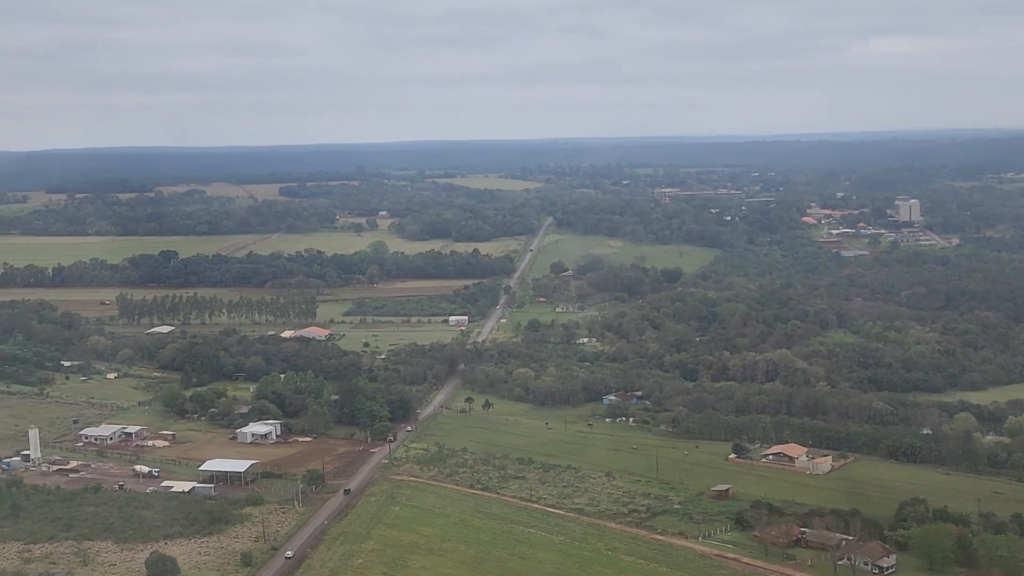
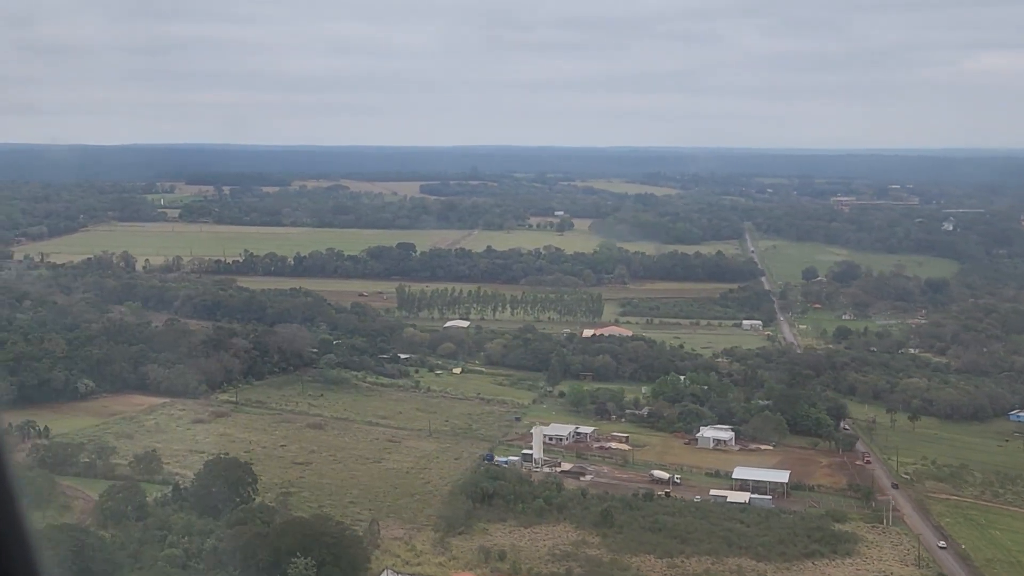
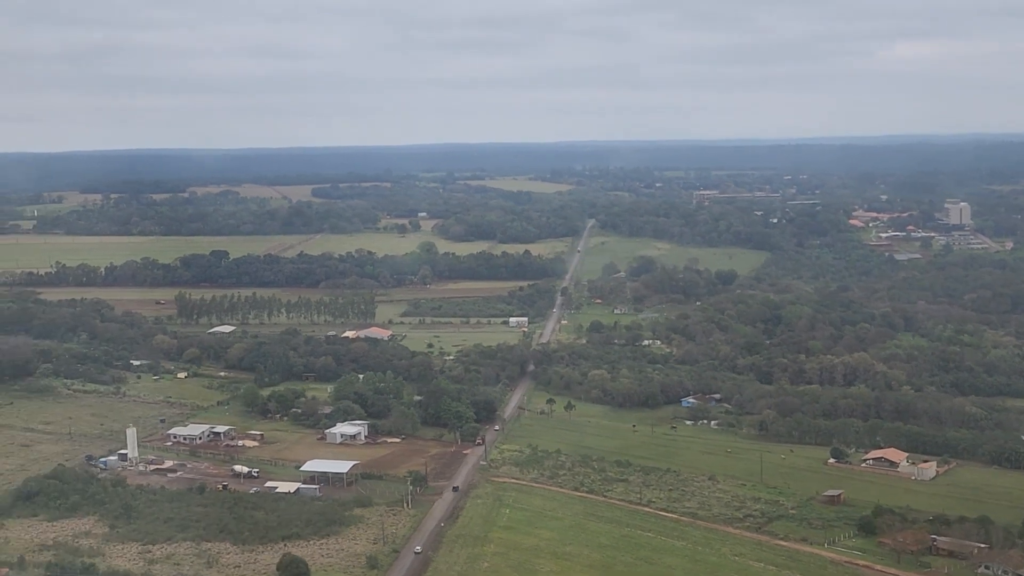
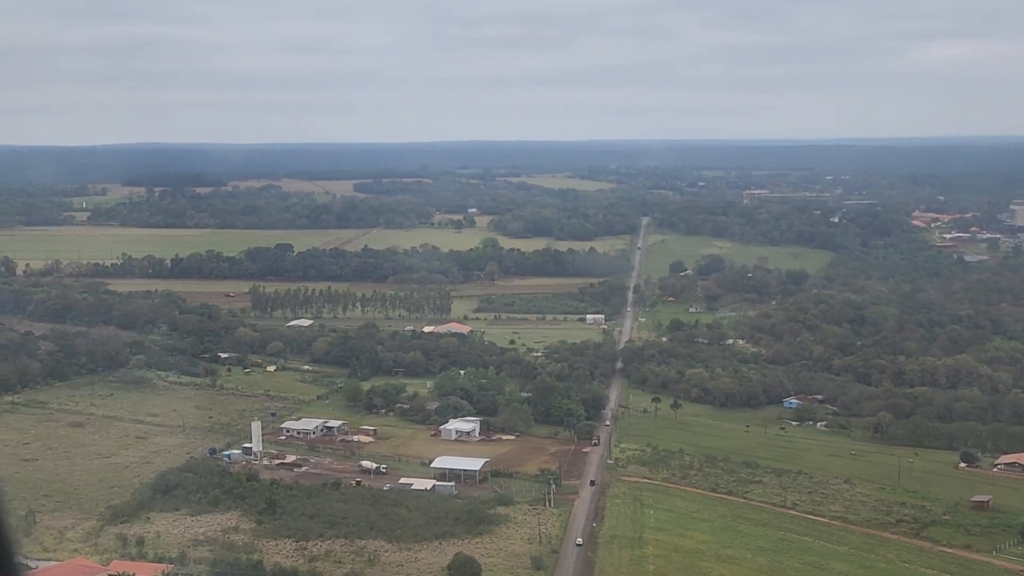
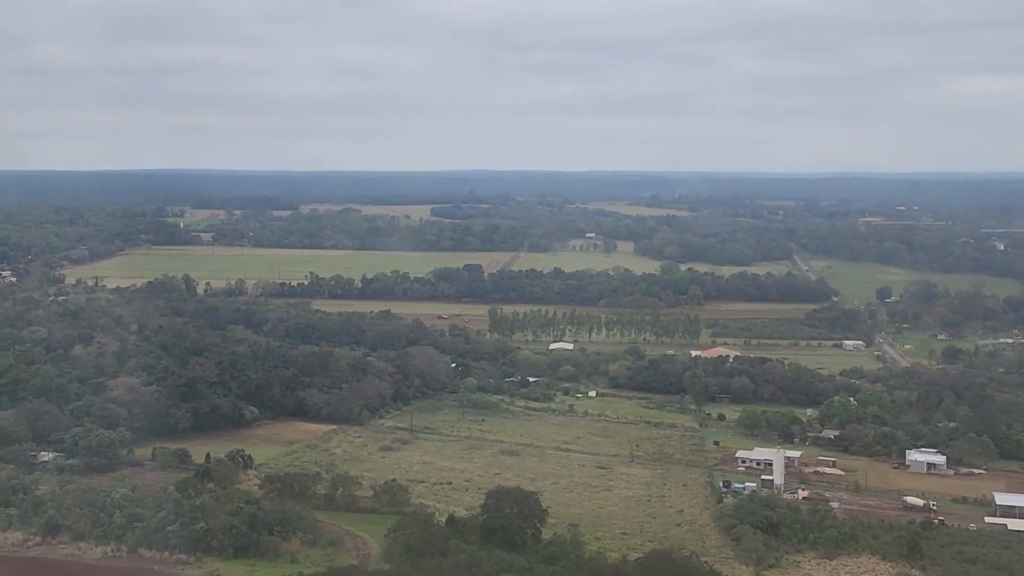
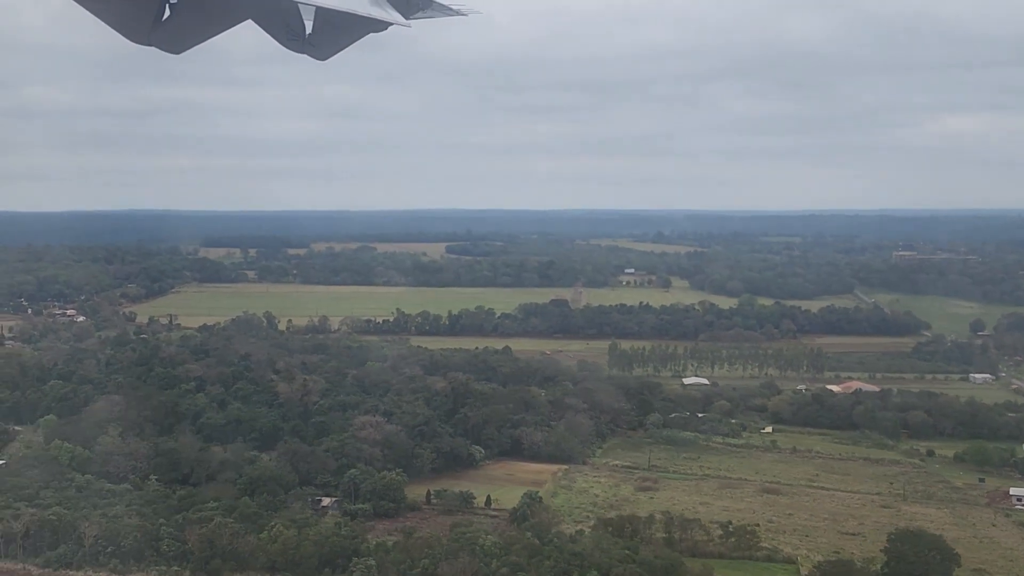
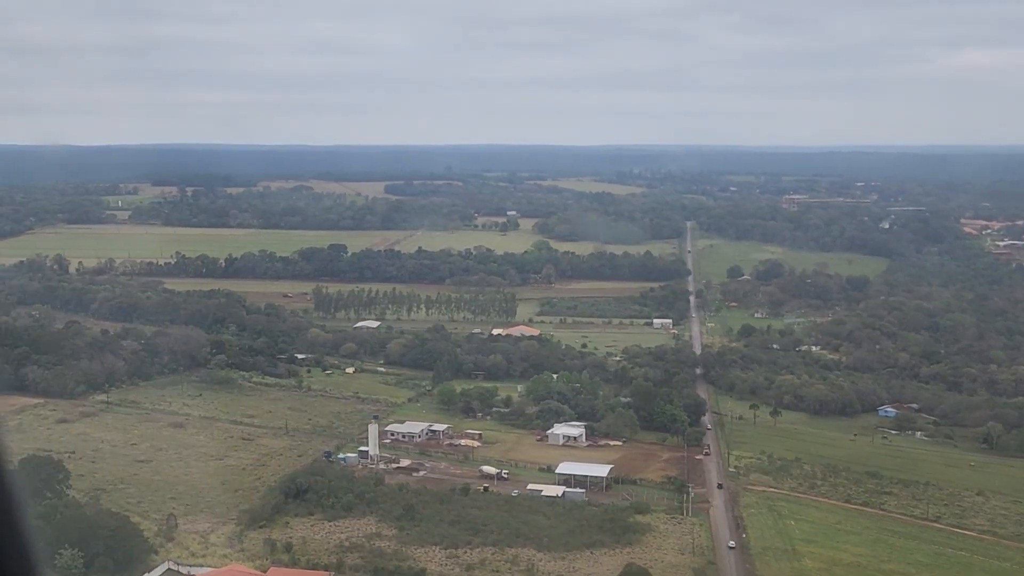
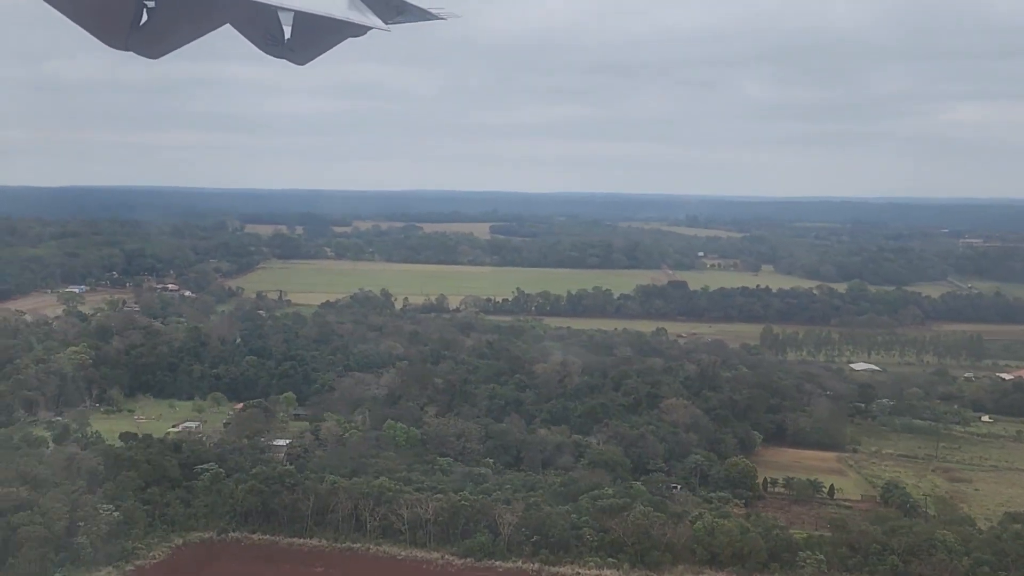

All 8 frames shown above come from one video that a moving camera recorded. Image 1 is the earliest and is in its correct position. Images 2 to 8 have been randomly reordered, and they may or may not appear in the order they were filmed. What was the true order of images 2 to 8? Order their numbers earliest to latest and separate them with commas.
3, 4, 7, 2, 5, 6, 8
